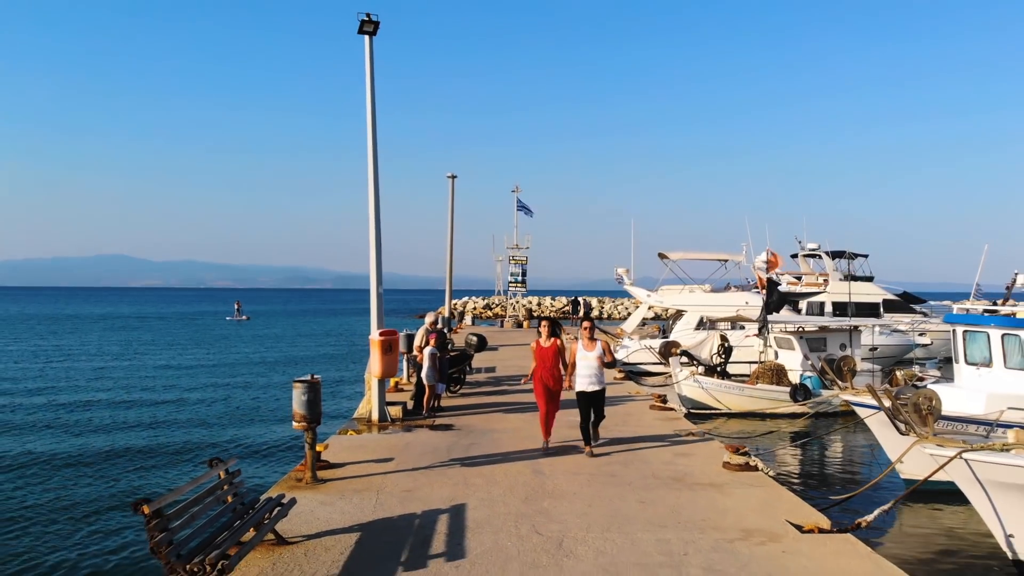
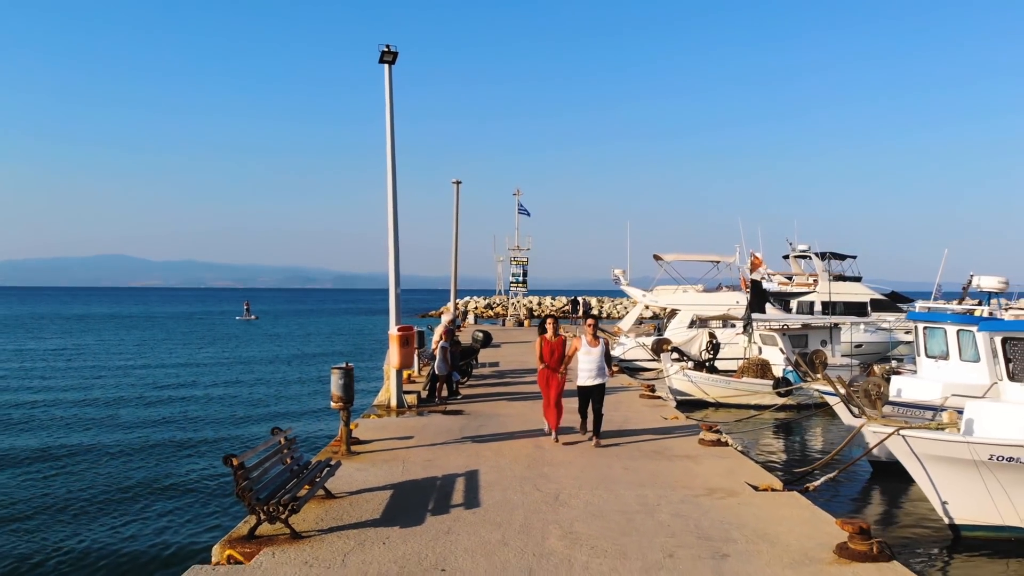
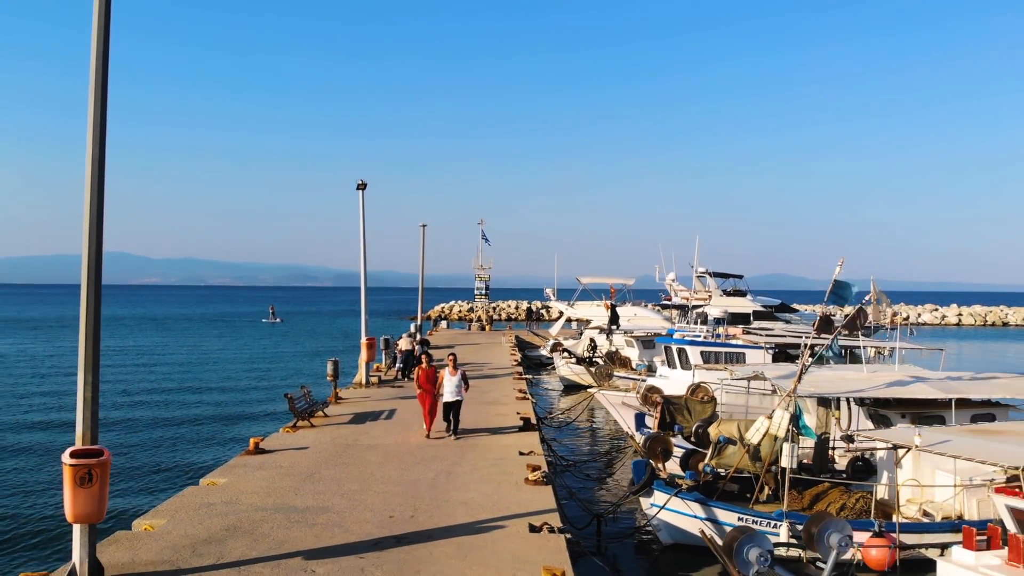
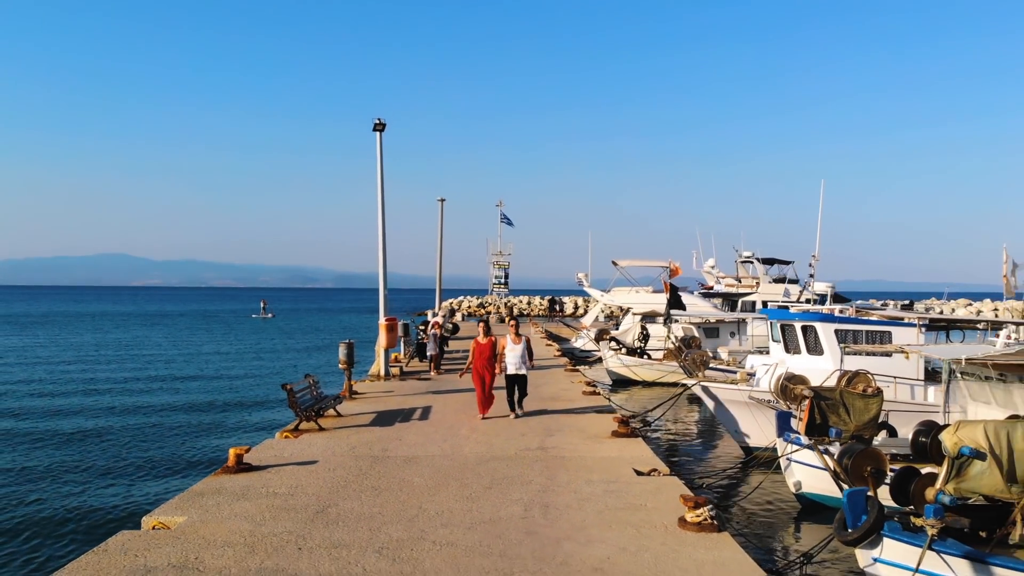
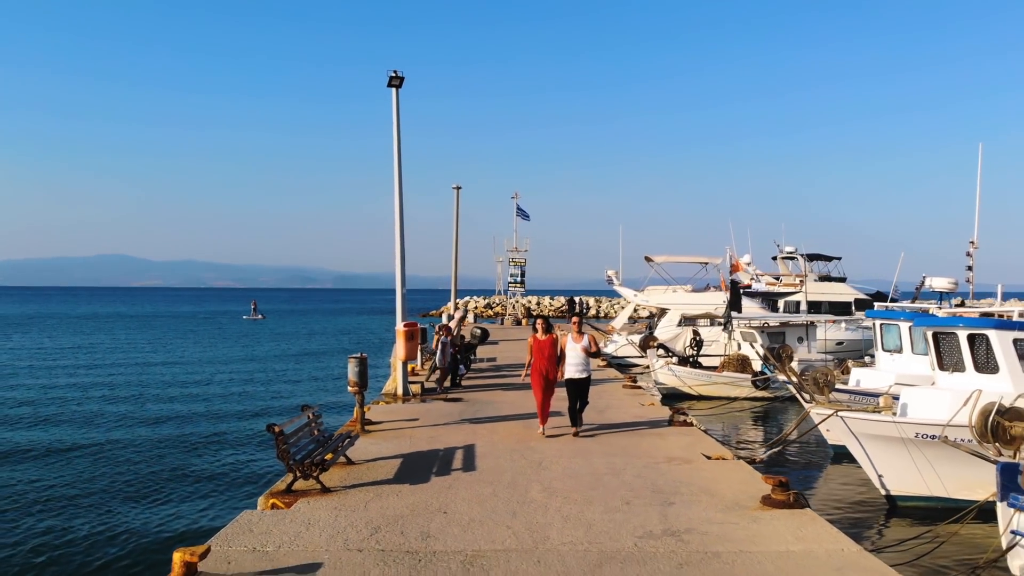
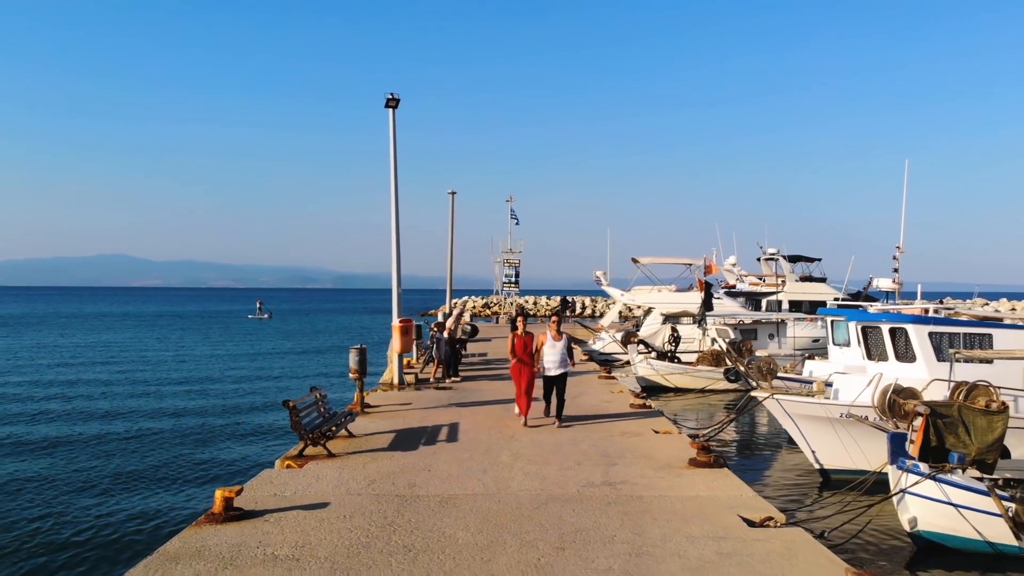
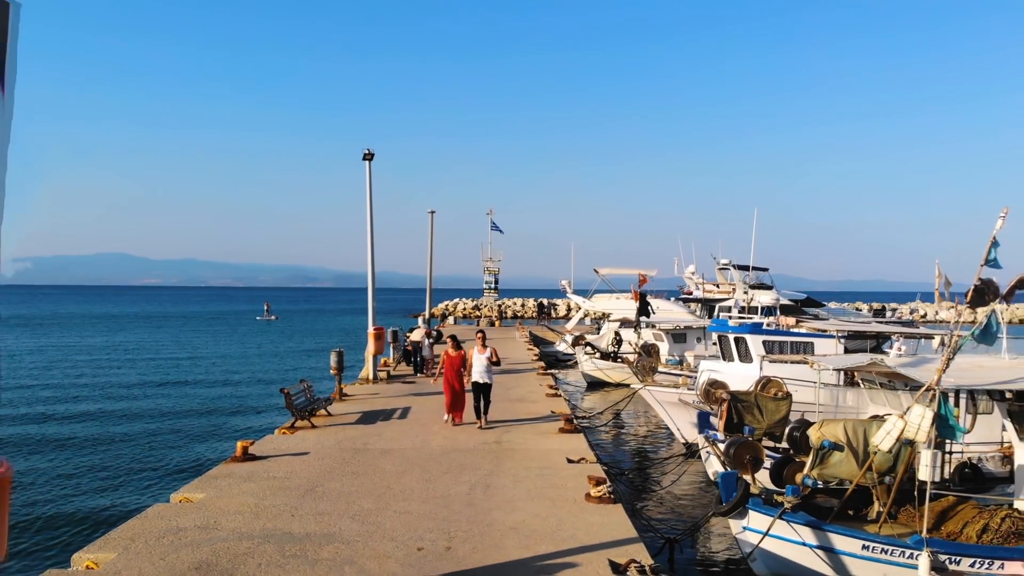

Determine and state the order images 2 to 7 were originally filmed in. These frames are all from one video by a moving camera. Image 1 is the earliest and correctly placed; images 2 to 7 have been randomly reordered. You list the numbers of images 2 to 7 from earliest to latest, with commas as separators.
2, 5, 6, 4, 7, 3
